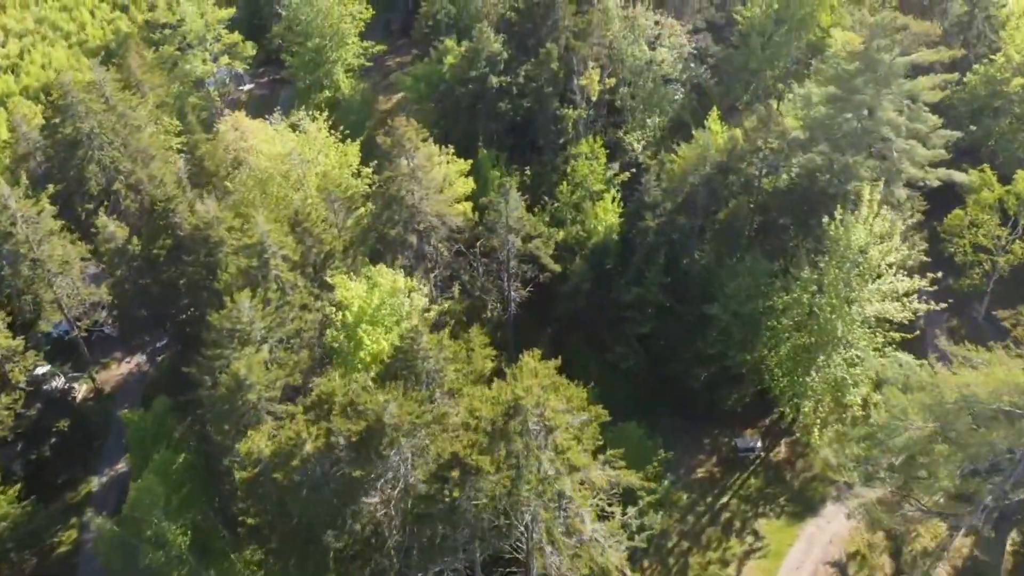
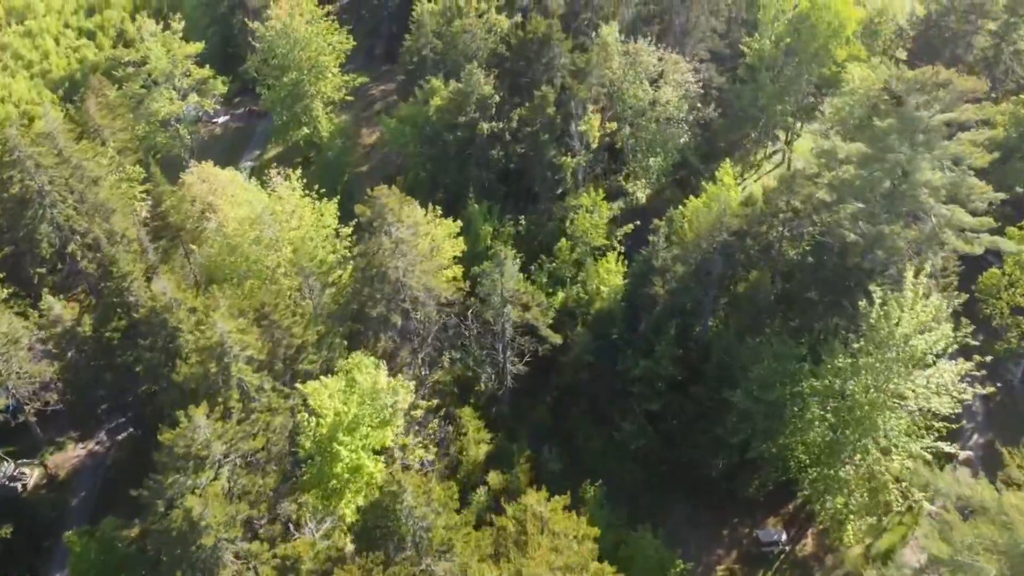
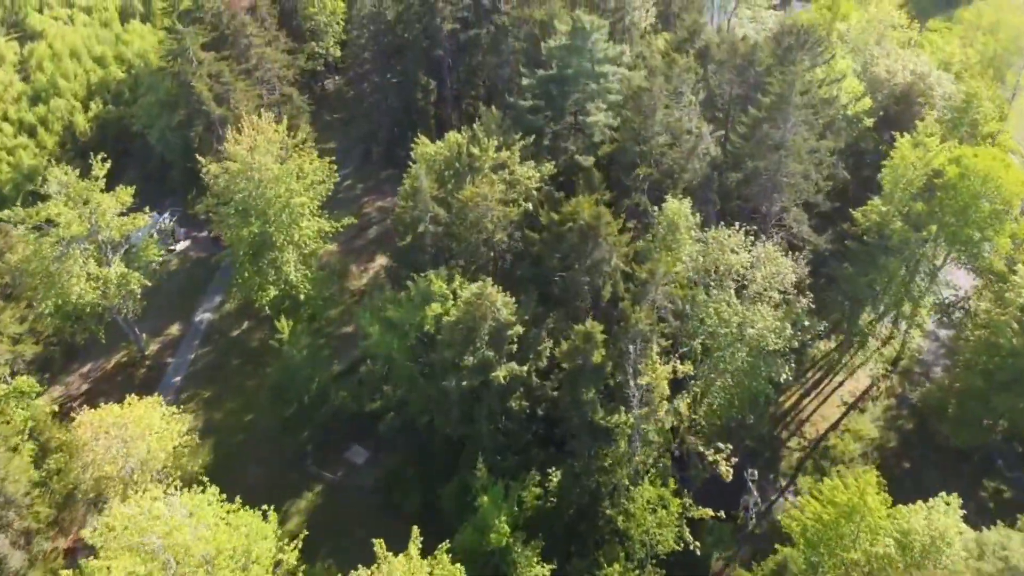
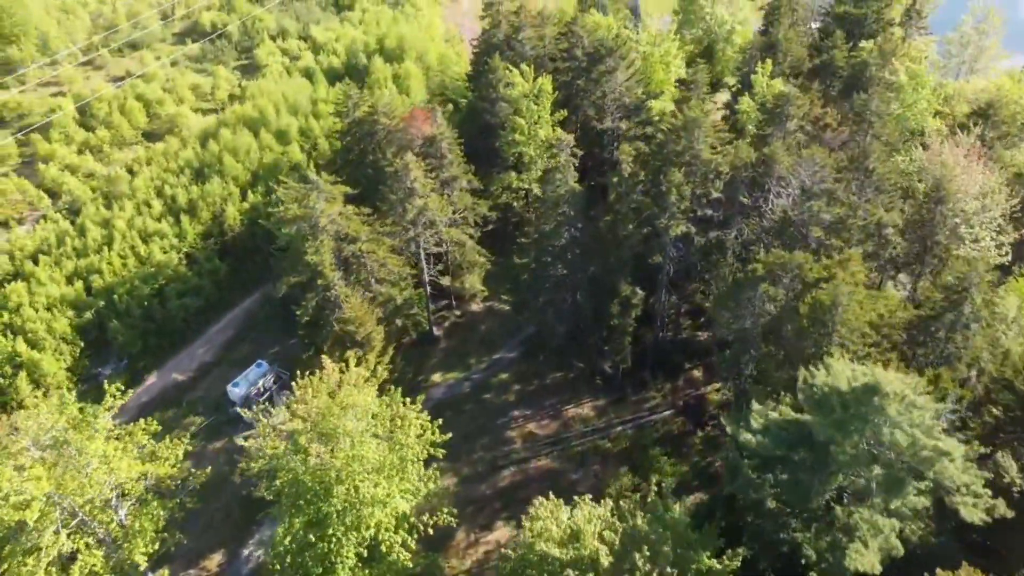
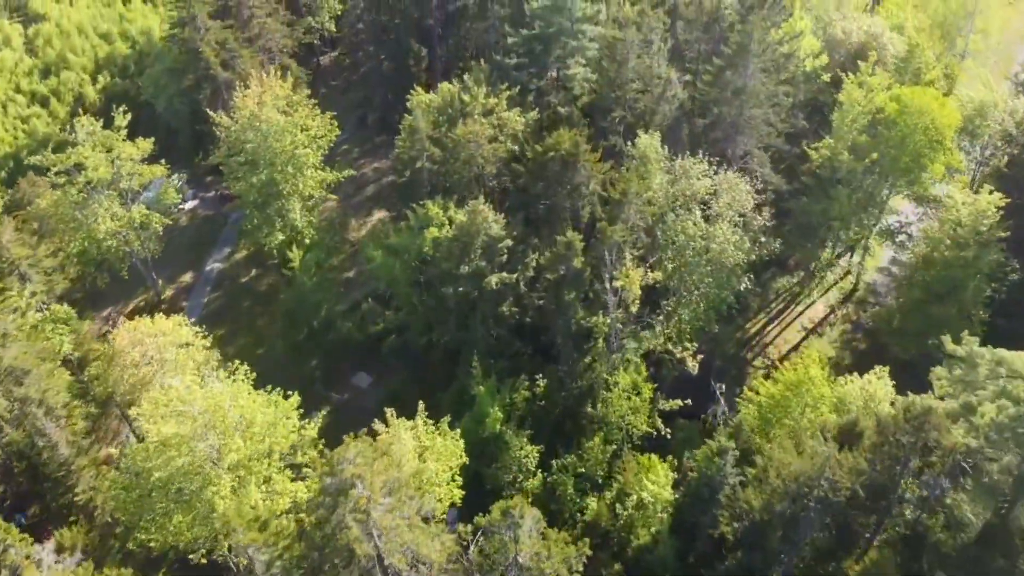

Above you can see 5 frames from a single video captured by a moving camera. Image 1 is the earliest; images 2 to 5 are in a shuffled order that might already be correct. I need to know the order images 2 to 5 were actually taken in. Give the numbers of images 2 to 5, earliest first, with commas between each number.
2, 5, 3, 4
